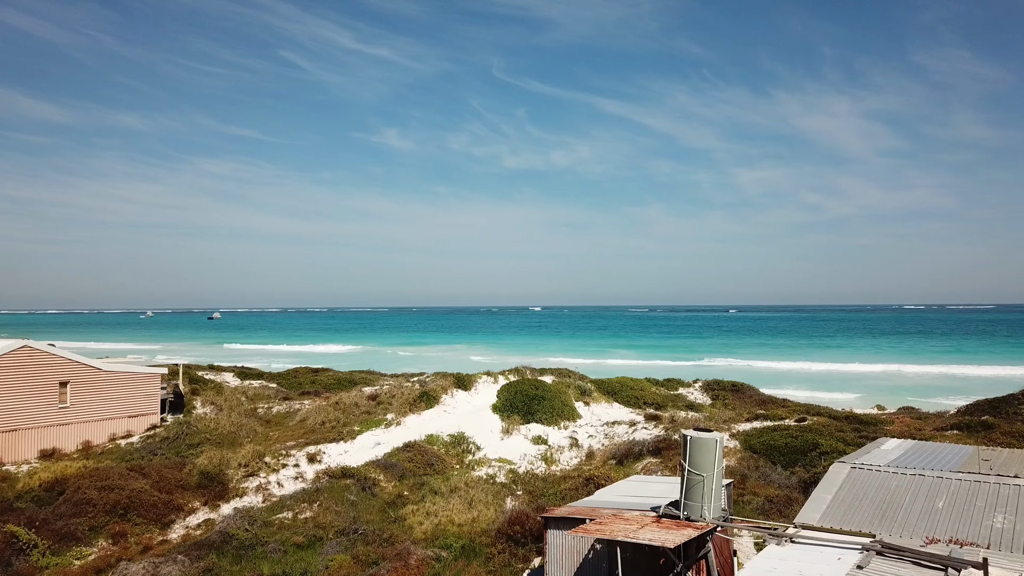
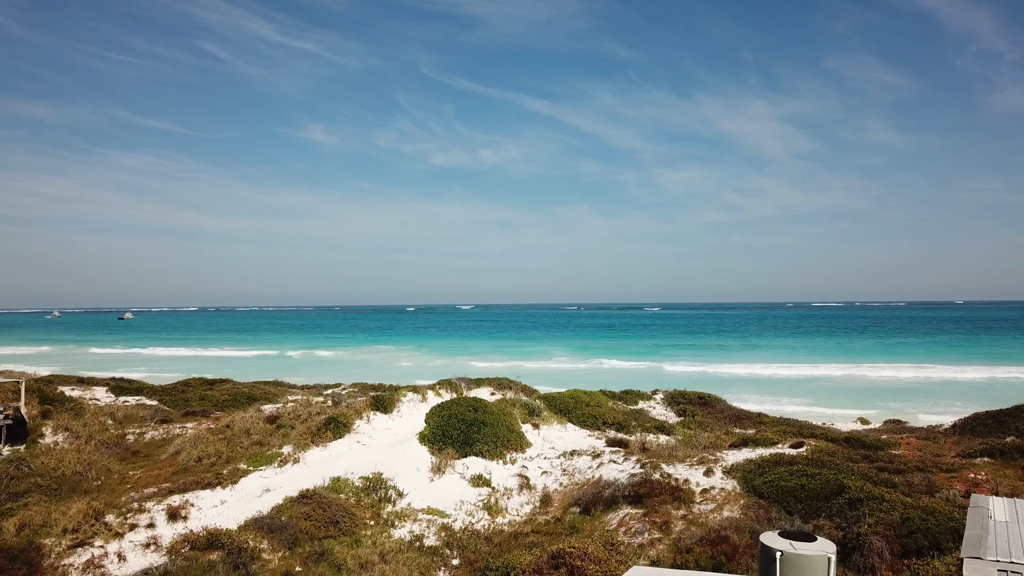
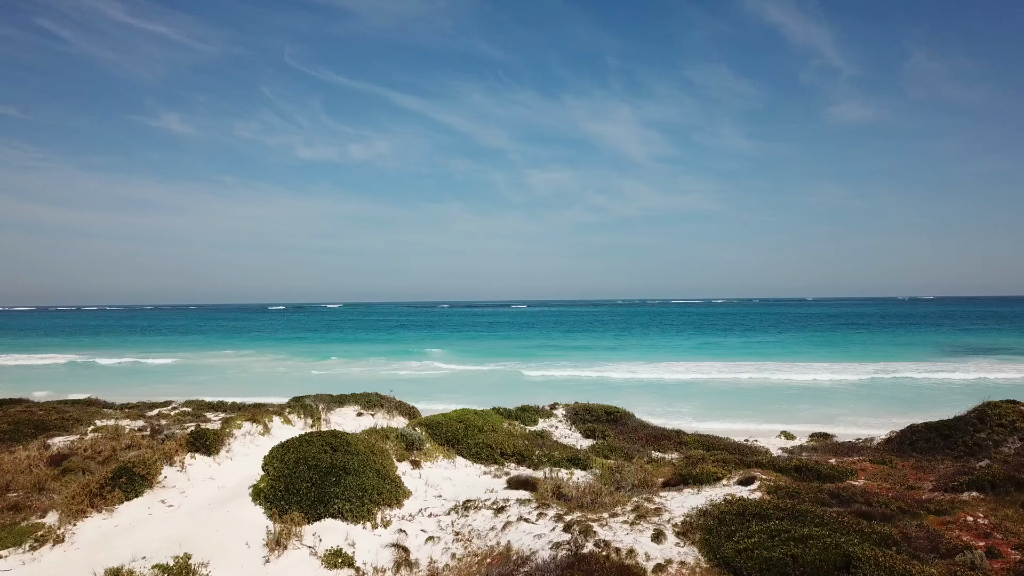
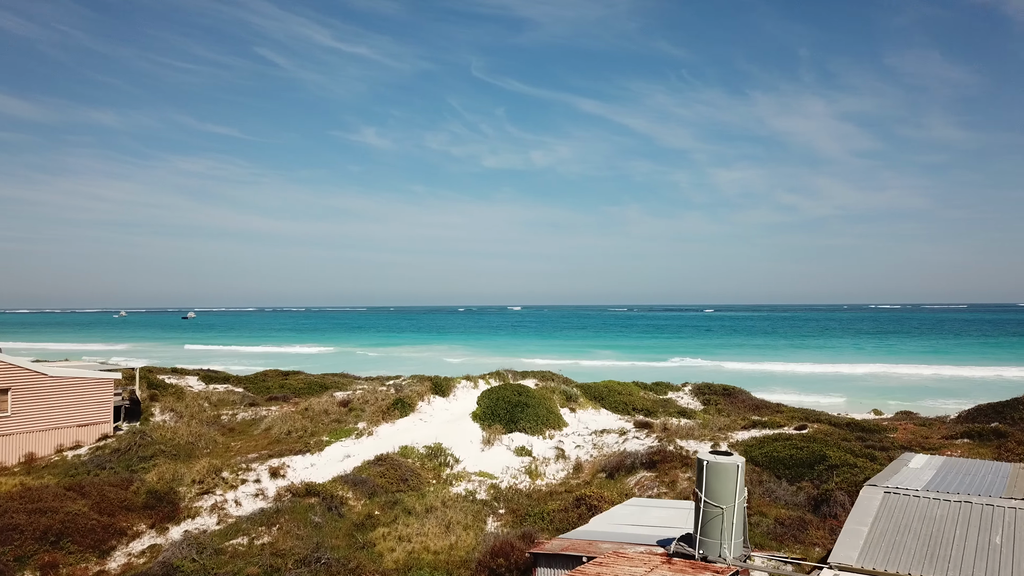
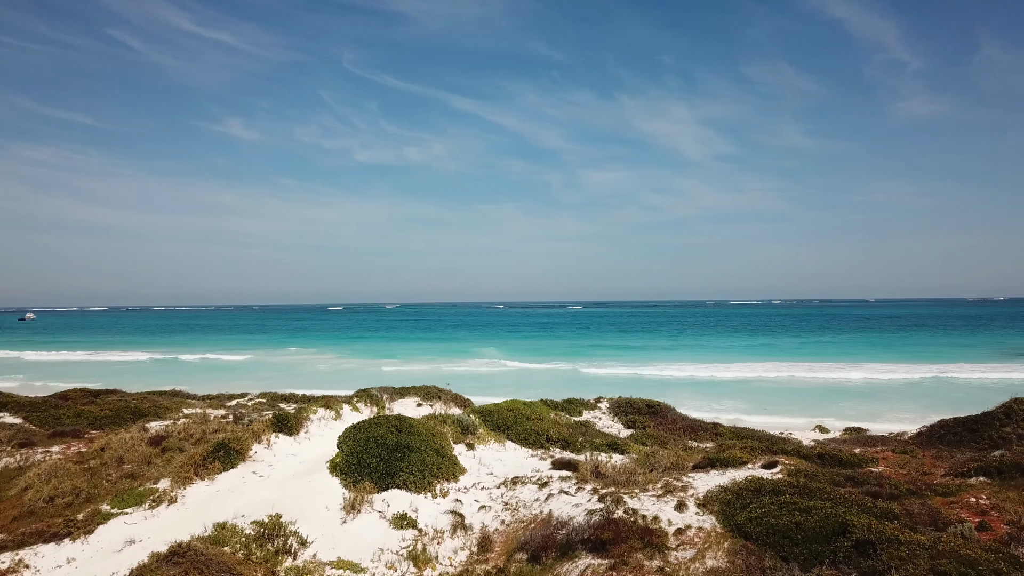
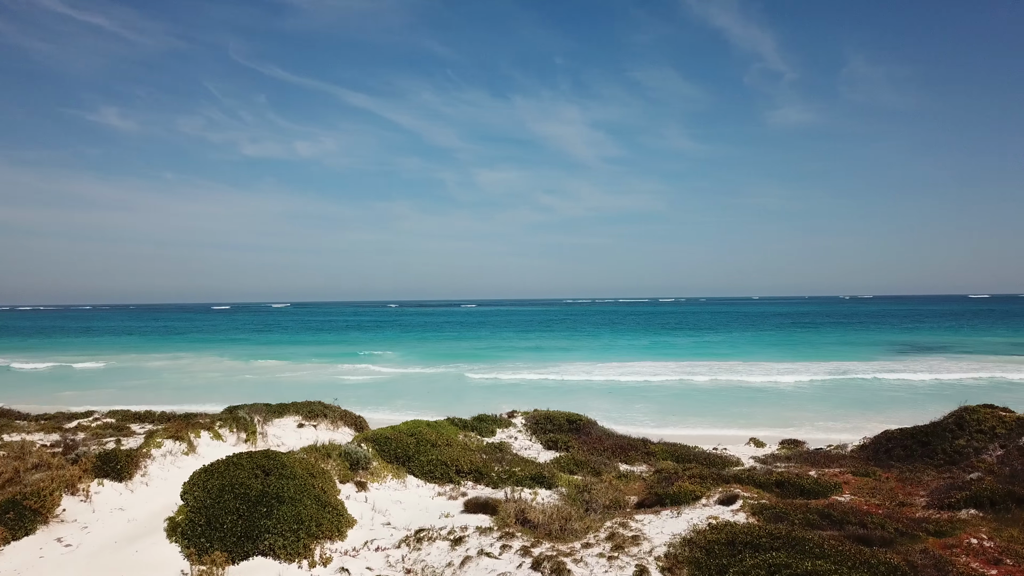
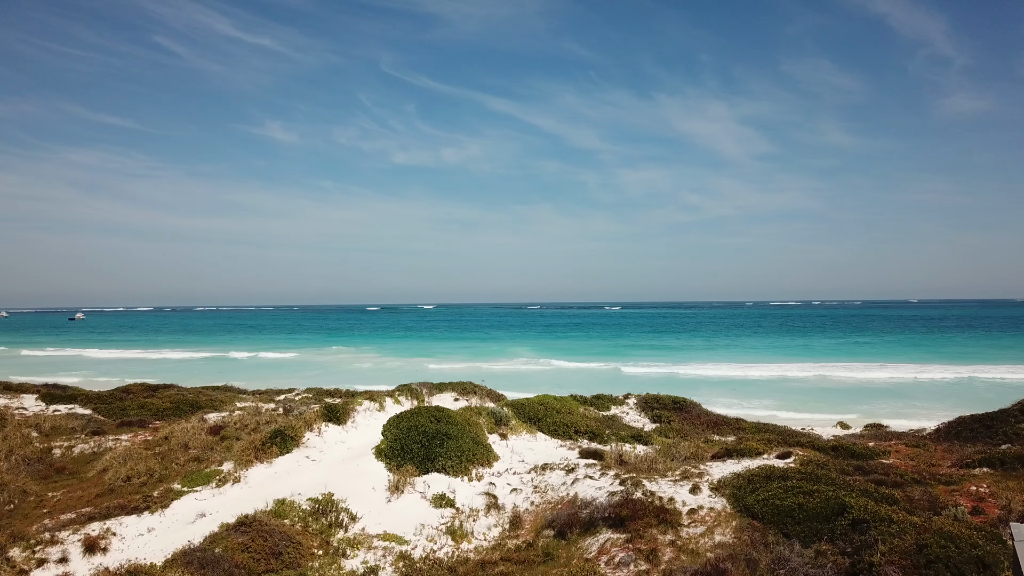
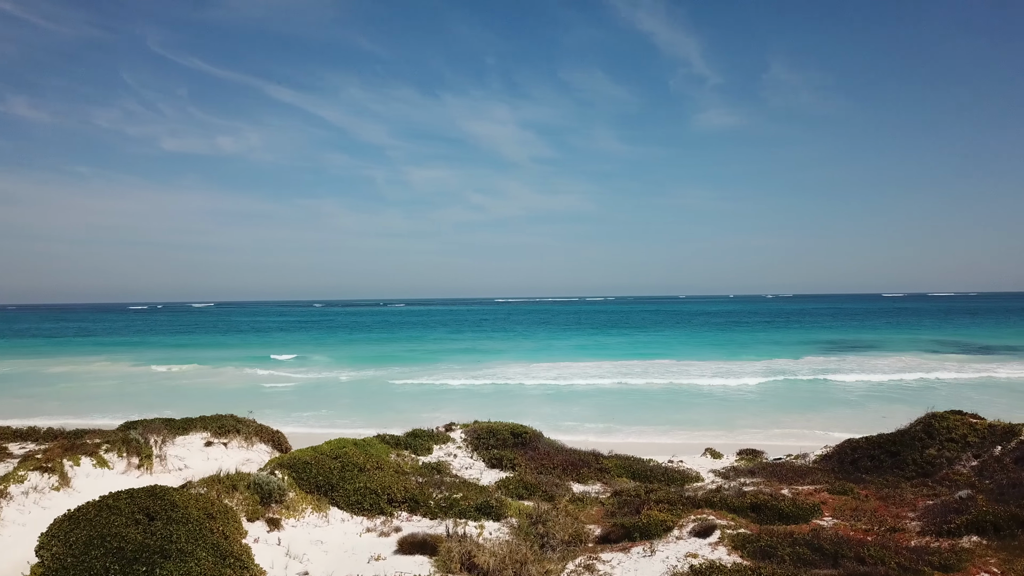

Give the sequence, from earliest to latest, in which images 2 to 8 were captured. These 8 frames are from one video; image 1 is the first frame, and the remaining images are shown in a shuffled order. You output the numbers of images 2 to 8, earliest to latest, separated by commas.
4, 2, 7, 5, 3, 6, 8
